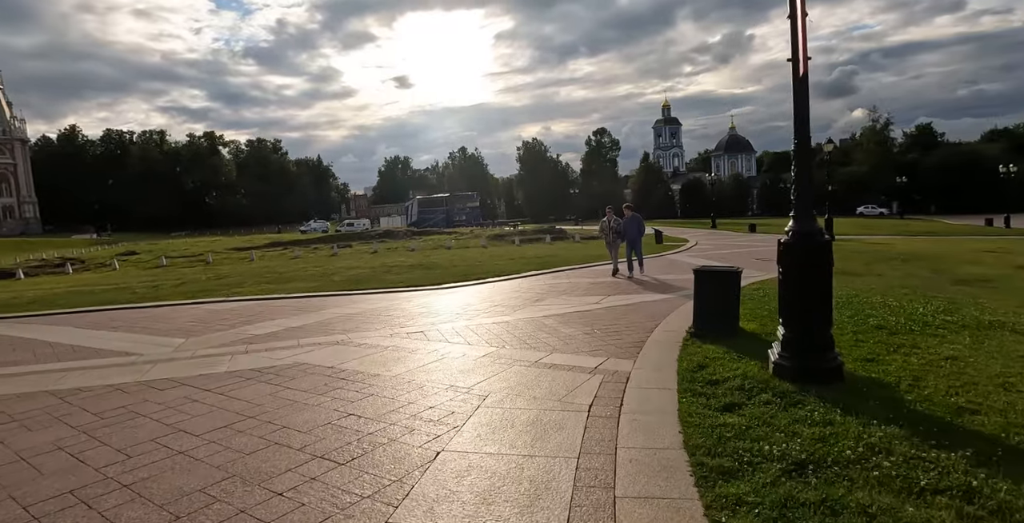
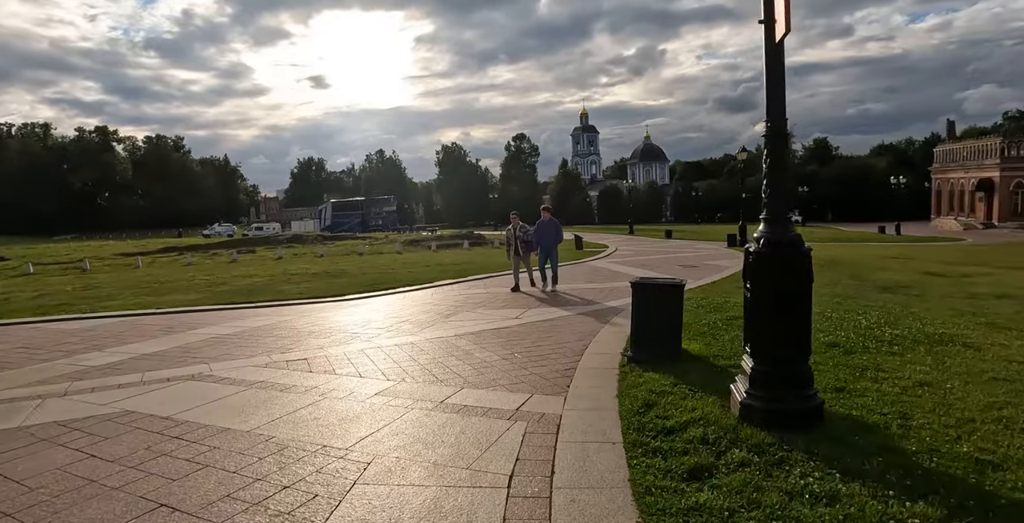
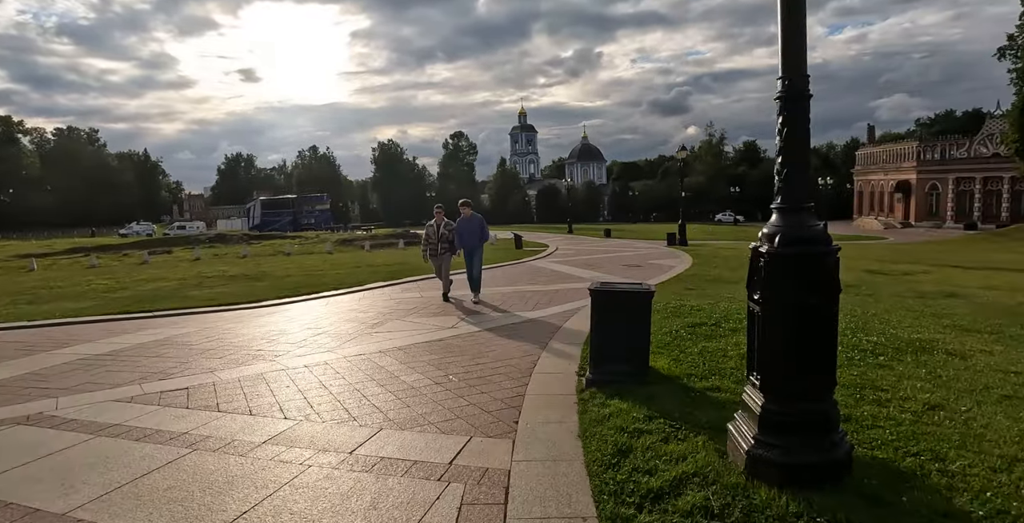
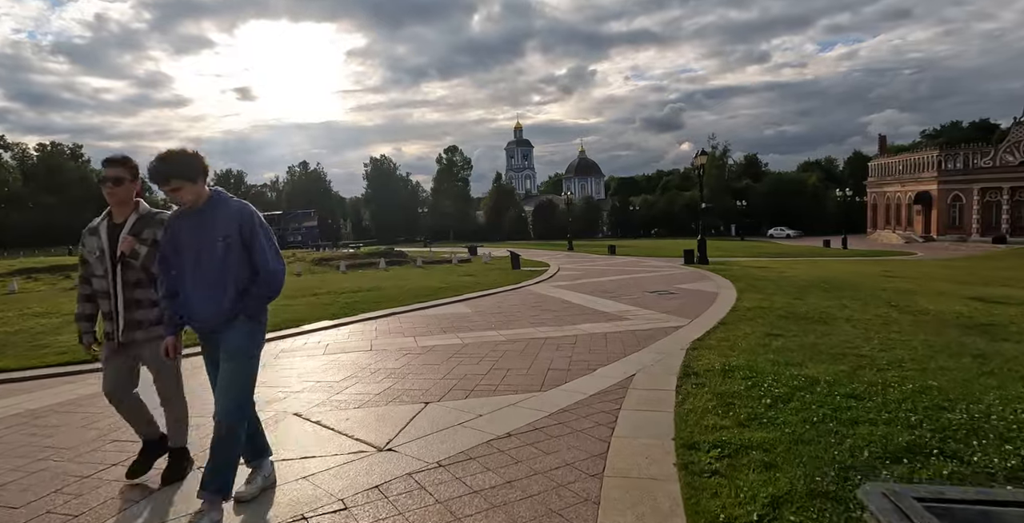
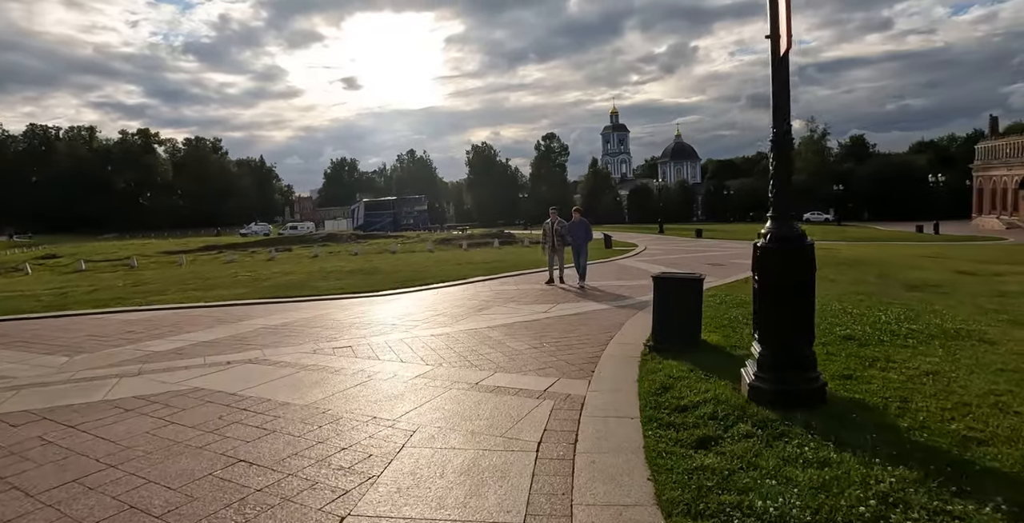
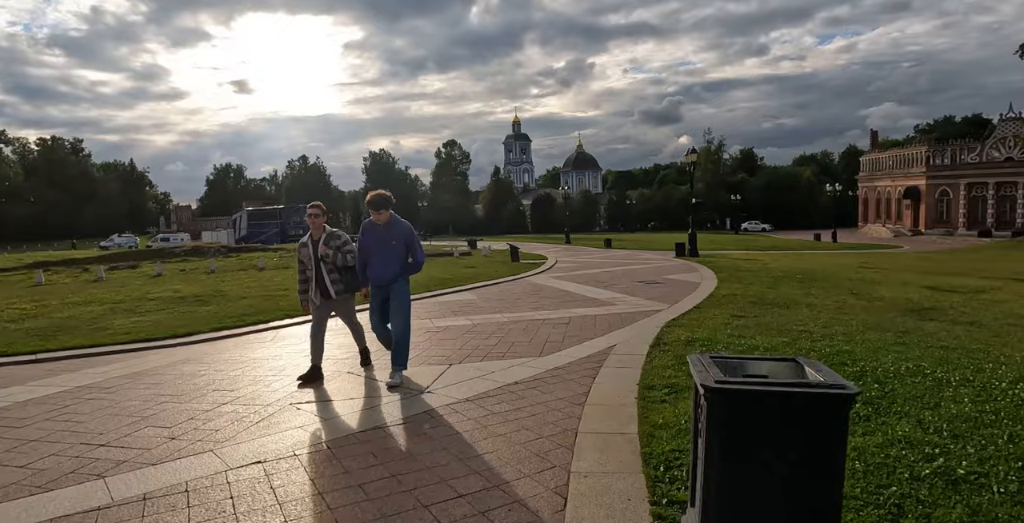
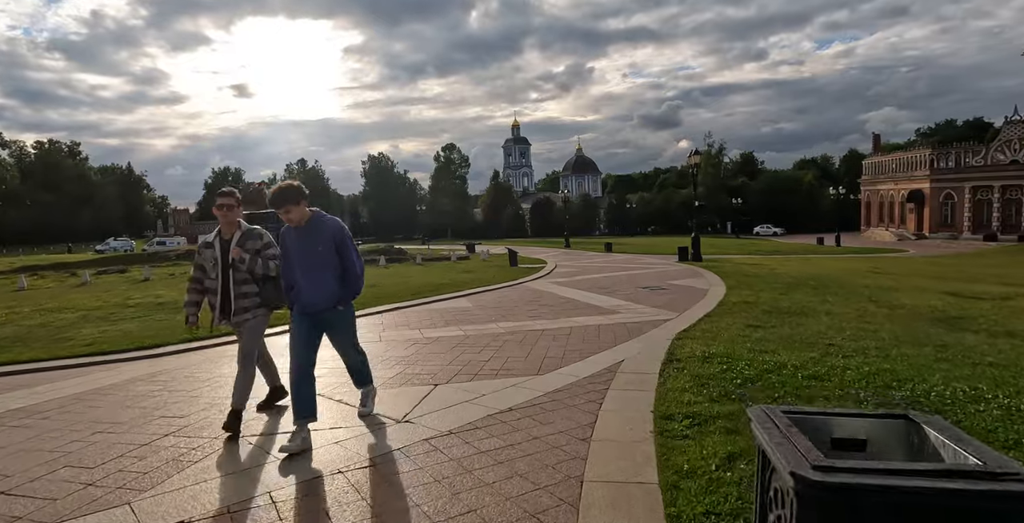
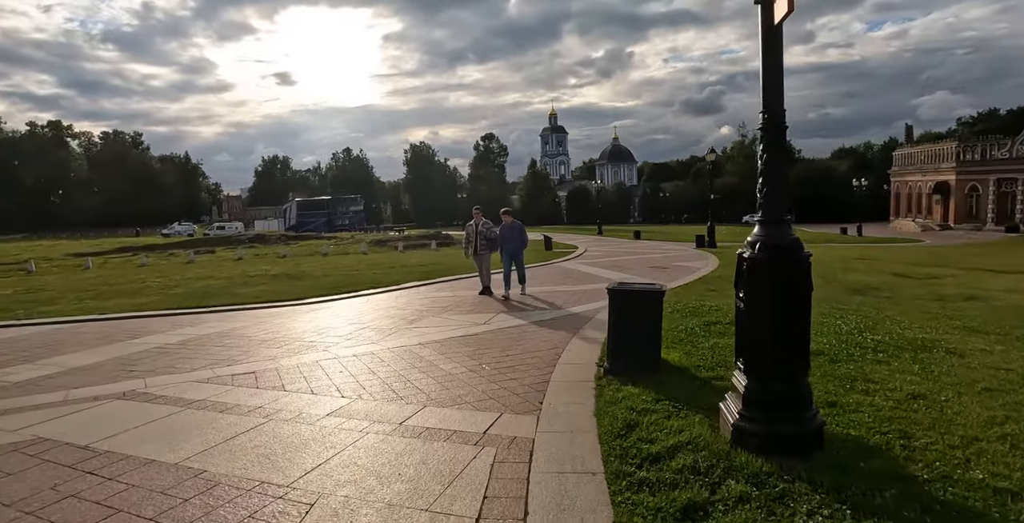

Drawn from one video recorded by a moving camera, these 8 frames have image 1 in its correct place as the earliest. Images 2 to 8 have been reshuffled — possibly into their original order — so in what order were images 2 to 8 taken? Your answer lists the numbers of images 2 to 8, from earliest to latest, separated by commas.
5, 2, 8, 3, 6, 7, 4
